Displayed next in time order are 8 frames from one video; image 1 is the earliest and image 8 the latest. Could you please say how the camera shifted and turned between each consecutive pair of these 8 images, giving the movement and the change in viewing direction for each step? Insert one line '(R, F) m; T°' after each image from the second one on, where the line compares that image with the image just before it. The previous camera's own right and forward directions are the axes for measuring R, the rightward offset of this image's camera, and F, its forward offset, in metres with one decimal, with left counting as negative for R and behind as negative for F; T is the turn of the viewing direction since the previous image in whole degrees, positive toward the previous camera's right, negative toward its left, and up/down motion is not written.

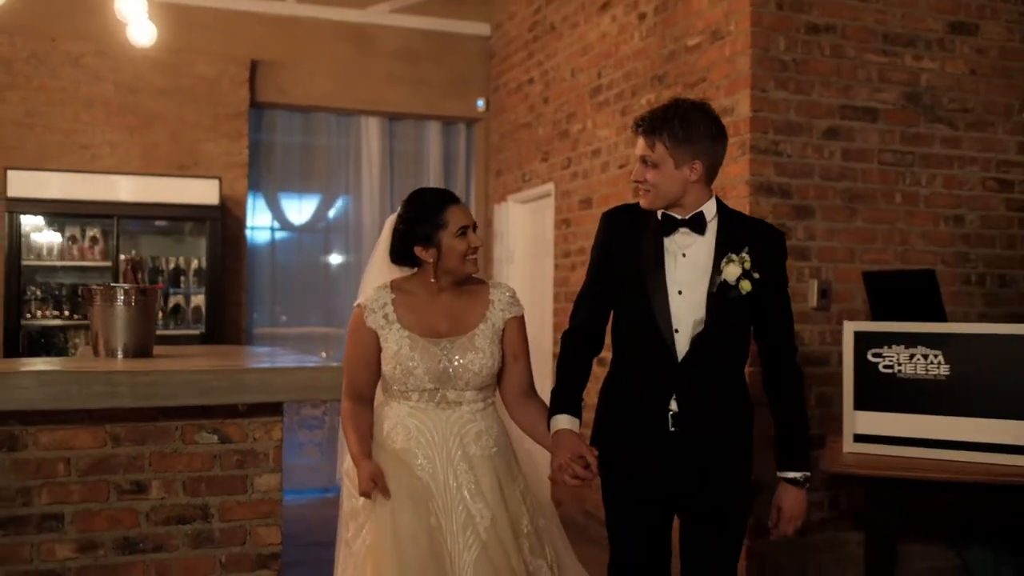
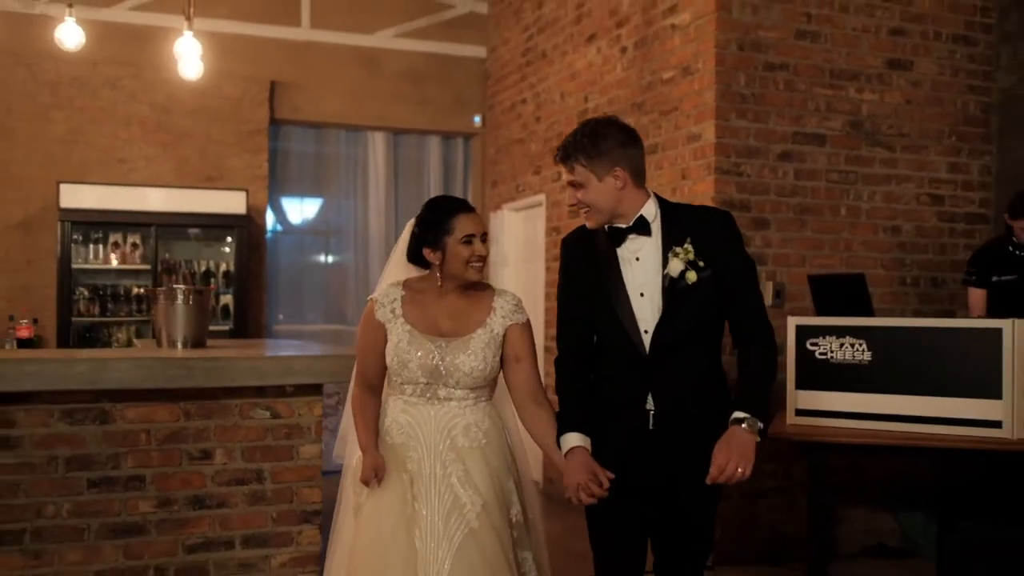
(-0.1, -0.6) m; +1°
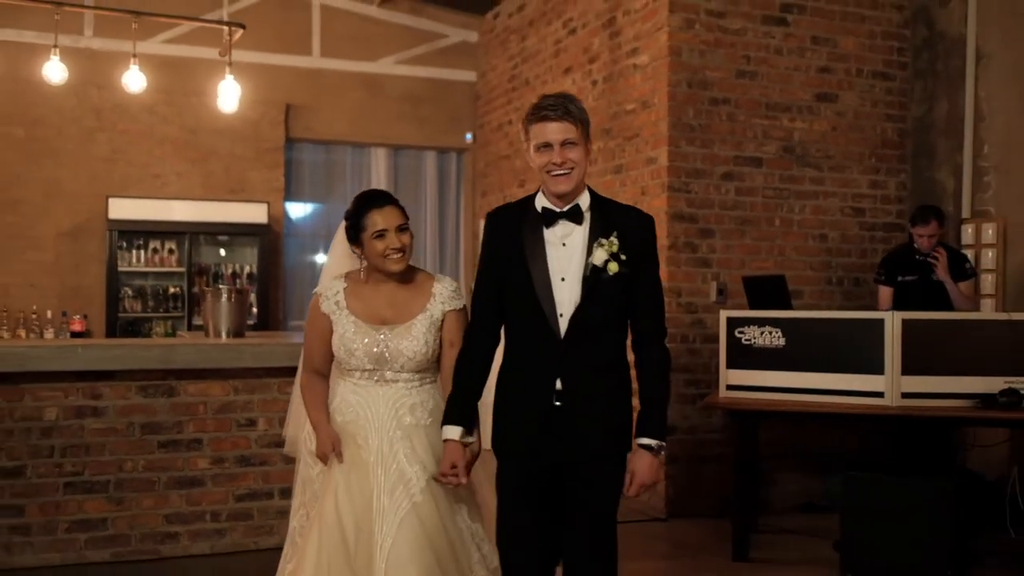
(0.0, -0.9) m; +1°
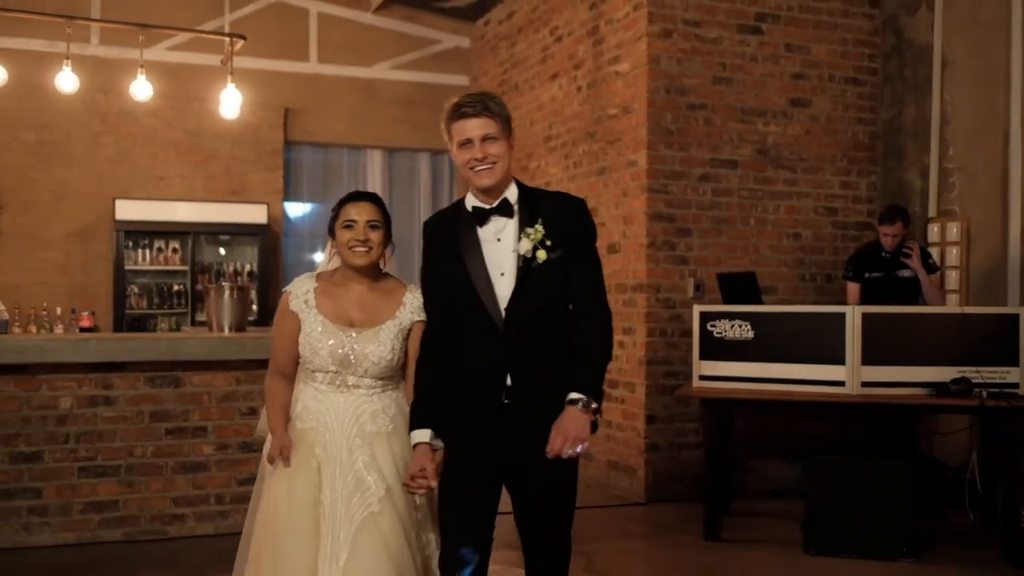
(+0.1, -0.3) m; 0°
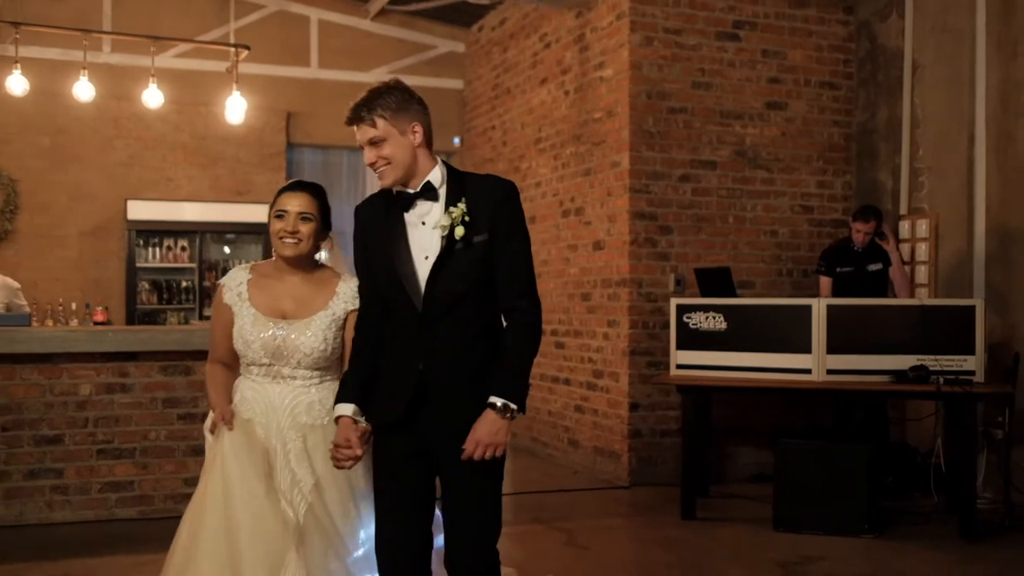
(+0.1, -0.3) m; 0°
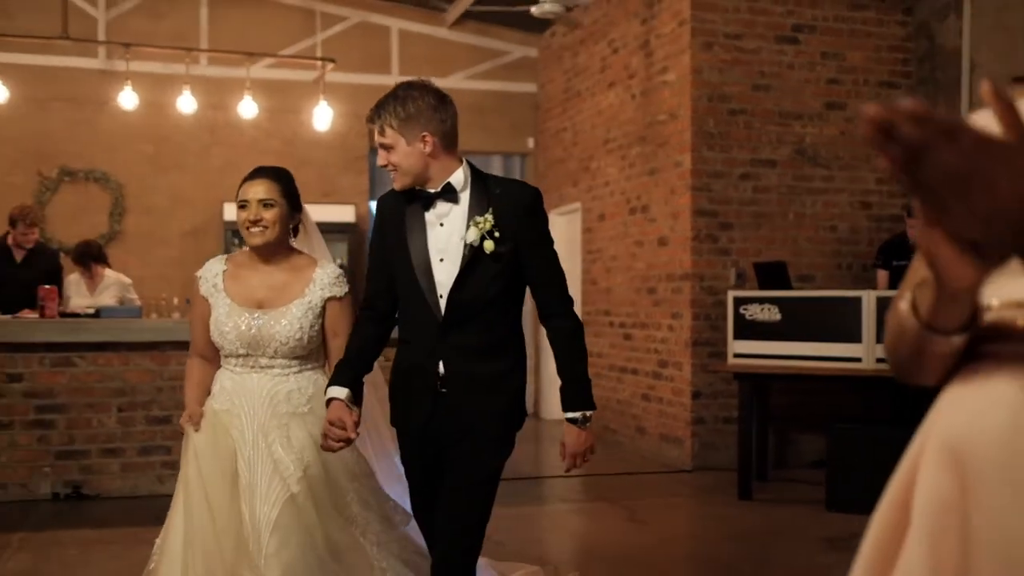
(+0.1, -0.4) m; -4°
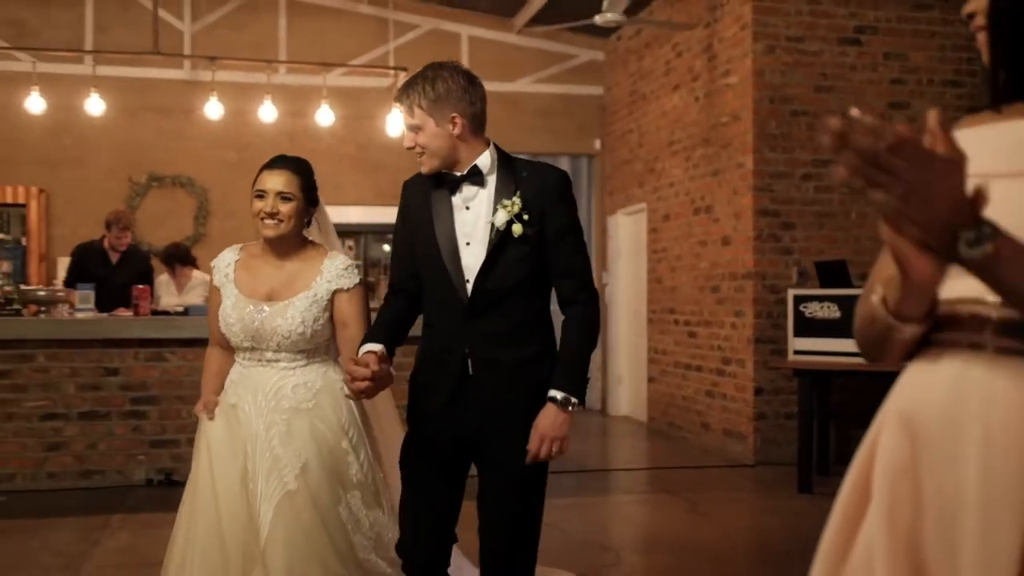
(0.0, -0.2) m; -4°
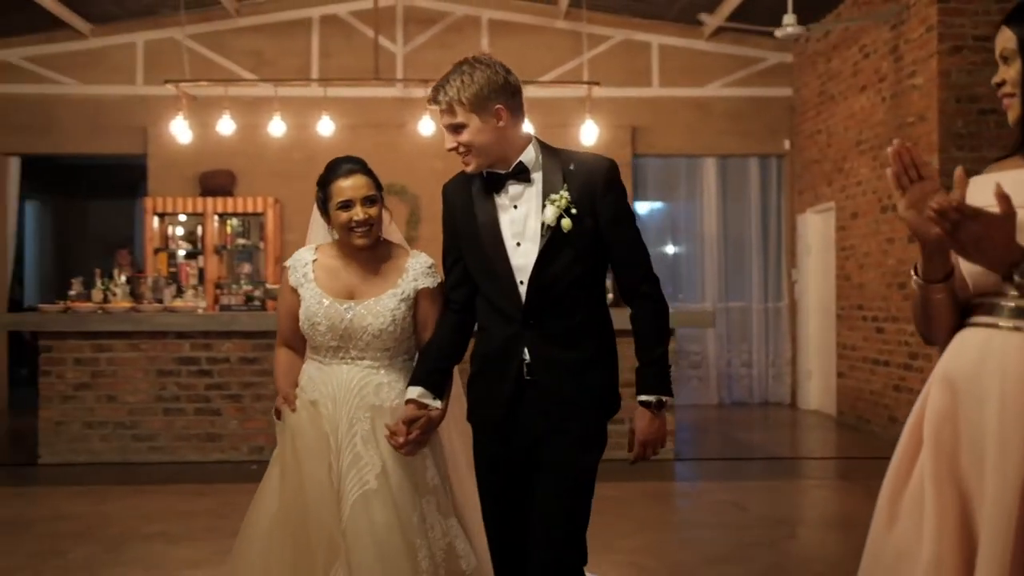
(+0.1, -0.5) m; -11°
